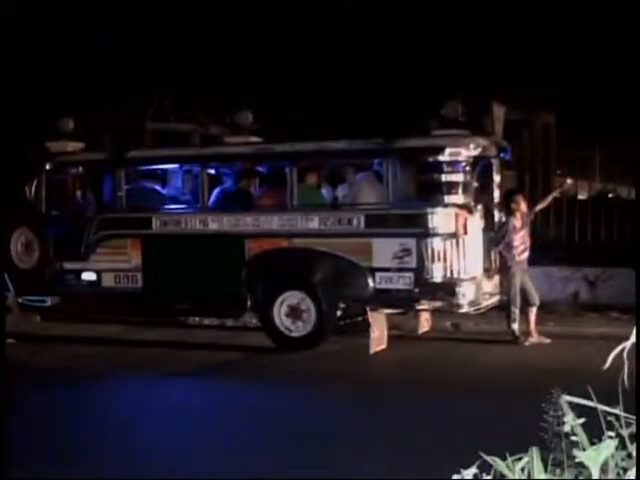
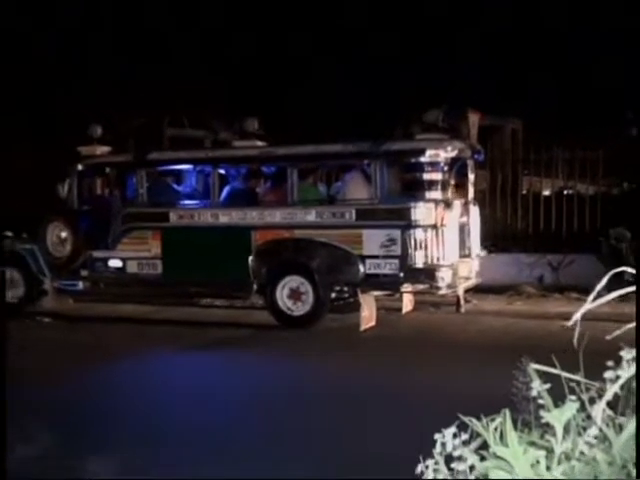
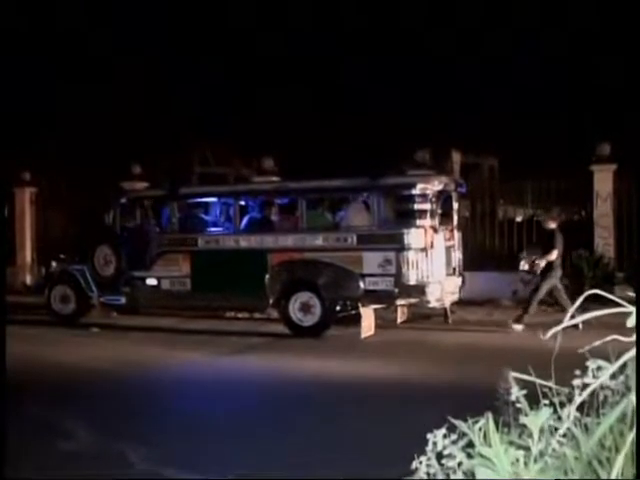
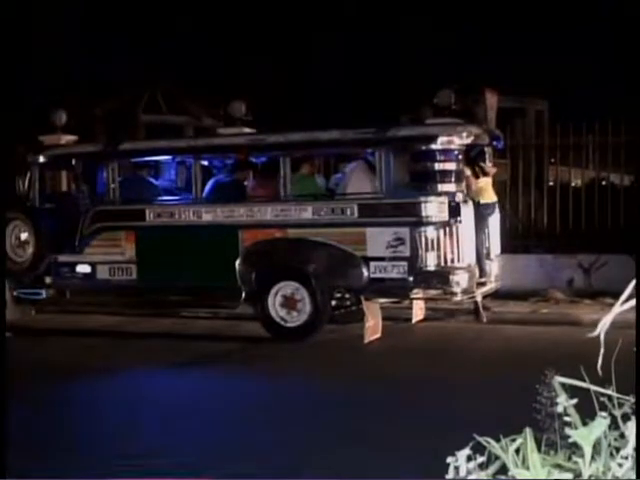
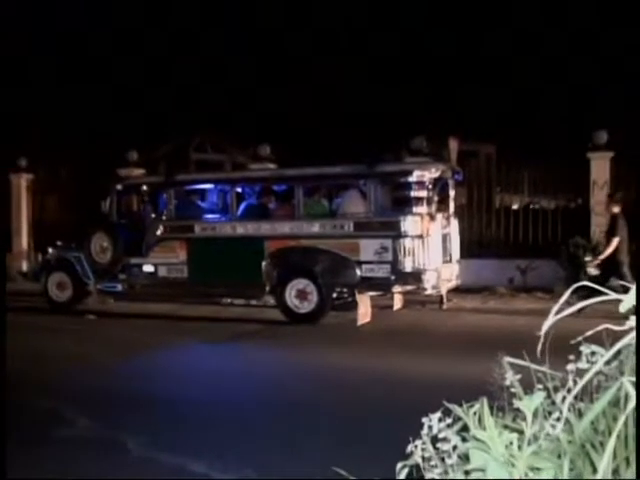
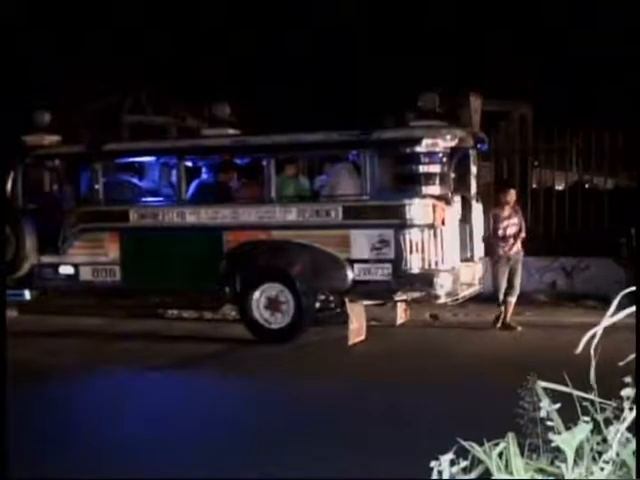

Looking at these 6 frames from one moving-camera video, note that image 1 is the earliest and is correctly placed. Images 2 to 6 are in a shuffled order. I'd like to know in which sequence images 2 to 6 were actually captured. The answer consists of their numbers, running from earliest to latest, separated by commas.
6, 4, 2, 5, 3
